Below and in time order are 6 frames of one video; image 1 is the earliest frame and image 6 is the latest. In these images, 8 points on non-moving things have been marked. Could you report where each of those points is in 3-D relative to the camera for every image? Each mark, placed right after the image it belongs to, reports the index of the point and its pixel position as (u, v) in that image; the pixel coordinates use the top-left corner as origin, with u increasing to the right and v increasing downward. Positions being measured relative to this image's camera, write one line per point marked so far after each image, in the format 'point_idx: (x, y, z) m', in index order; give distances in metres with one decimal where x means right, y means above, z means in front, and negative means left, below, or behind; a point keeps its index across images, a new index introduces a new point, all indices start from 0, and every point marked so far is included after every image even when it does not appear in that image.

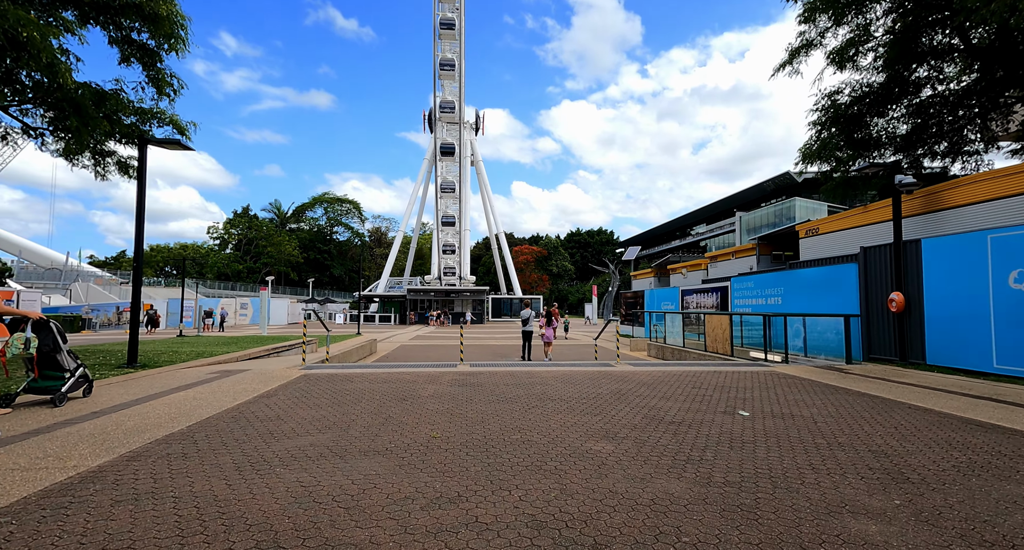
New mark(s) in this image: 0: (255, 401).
0: (-3.5, -1.7, +6.4) m
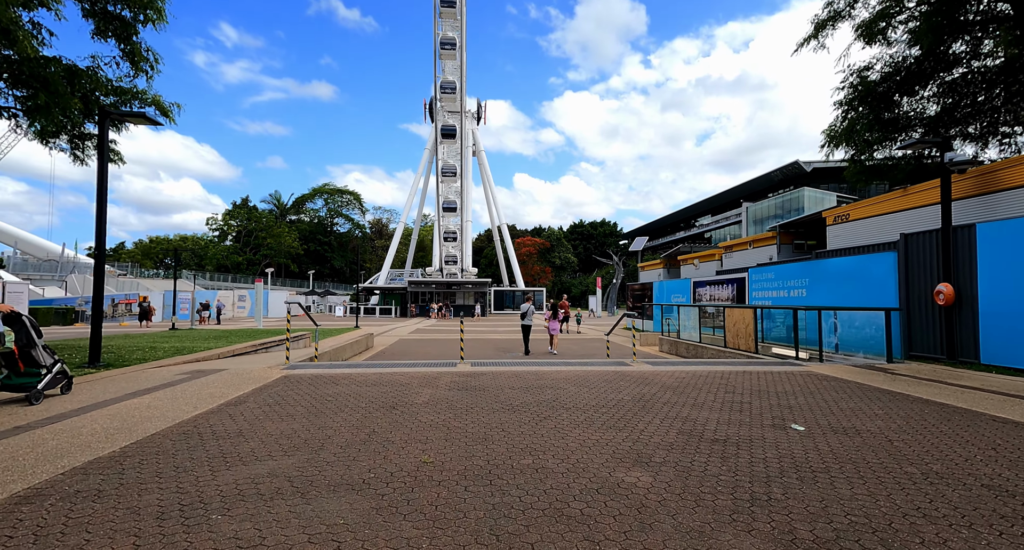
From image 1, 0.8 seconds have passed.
0: (-3.4, -1.6, +5.5) m
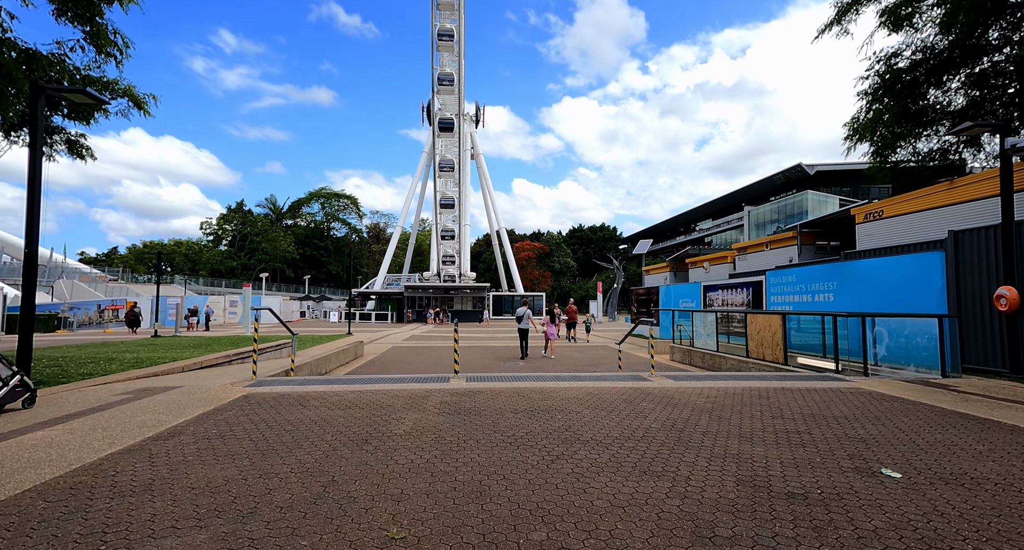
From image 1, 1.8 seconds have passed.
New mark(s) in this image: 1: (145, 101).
0: (-3.4, -1.6, +4.3) m
1: (-12.4, +5.8, +15.8) m
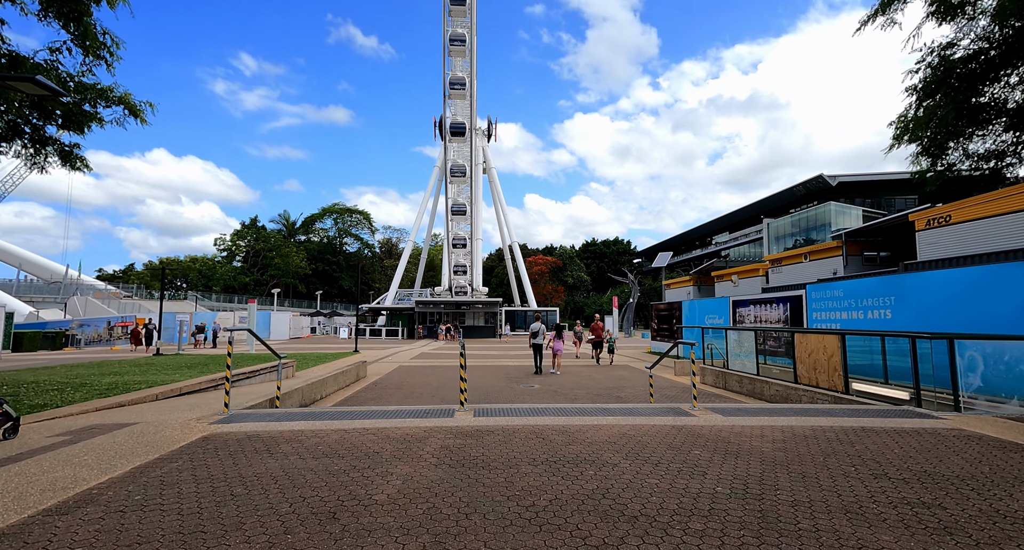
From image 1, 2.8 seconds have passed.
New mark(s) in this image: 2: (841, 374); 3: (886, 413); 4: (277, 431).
0: (-3.3, -1.7, +3.1) m
1: (-12.0, +5.3, +15.1) m
2: (+6.3, -1.9, +9.0) m
3: (+5.4, -2.0, +6.8) m
4: (-2.9, -1.9, +5.8) m
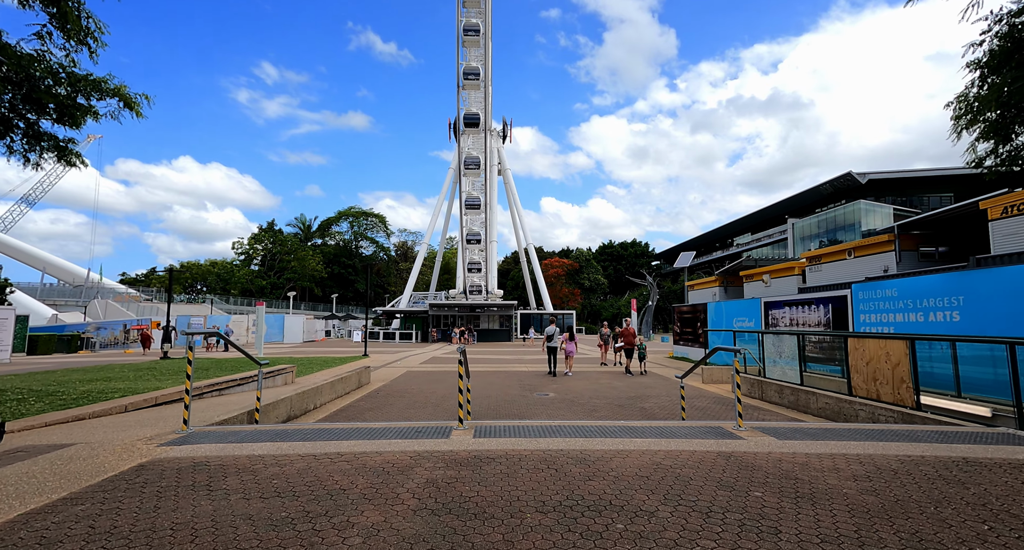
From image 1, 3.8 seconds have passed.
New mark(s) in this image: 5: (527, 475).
0: (-3.3, -1.6, +2.1) m
1: (-11.6, +5.3, +14.4) m
2: (+6.5, -1.8, +7.6) m
3: (+5.5, -1.9, +5.5) m
4: (-2.9, -1.9, +4.8) m
5: (+0.2, -1.9, +4.5) m
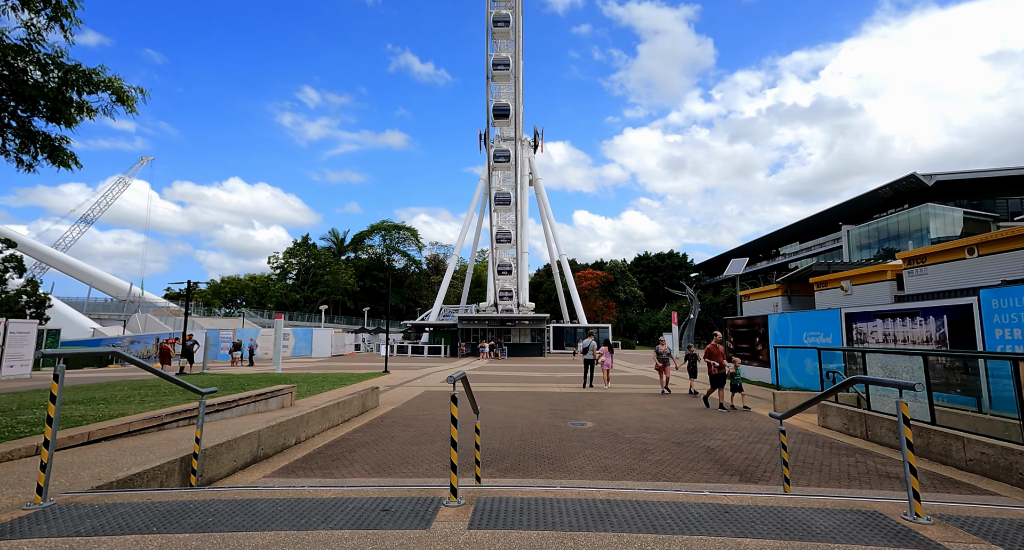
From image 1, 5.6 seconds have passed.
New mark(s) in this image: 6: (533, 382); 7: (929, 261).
0: (-3.4, -1.4, +0.1) m
1: (-10.8, +5.1, +13.2) m
2: (+6.7, -1.7, +4.9) m
3: (+5.6, -1.8, +2.9) m
4: (-2.8, -1.8, +2.8) m
5: (+0.2, -1.8, +2.2) m
6: (+0.9, -4.4, +19.1) m
7: (+11.1, +0.4, +12.7) m
